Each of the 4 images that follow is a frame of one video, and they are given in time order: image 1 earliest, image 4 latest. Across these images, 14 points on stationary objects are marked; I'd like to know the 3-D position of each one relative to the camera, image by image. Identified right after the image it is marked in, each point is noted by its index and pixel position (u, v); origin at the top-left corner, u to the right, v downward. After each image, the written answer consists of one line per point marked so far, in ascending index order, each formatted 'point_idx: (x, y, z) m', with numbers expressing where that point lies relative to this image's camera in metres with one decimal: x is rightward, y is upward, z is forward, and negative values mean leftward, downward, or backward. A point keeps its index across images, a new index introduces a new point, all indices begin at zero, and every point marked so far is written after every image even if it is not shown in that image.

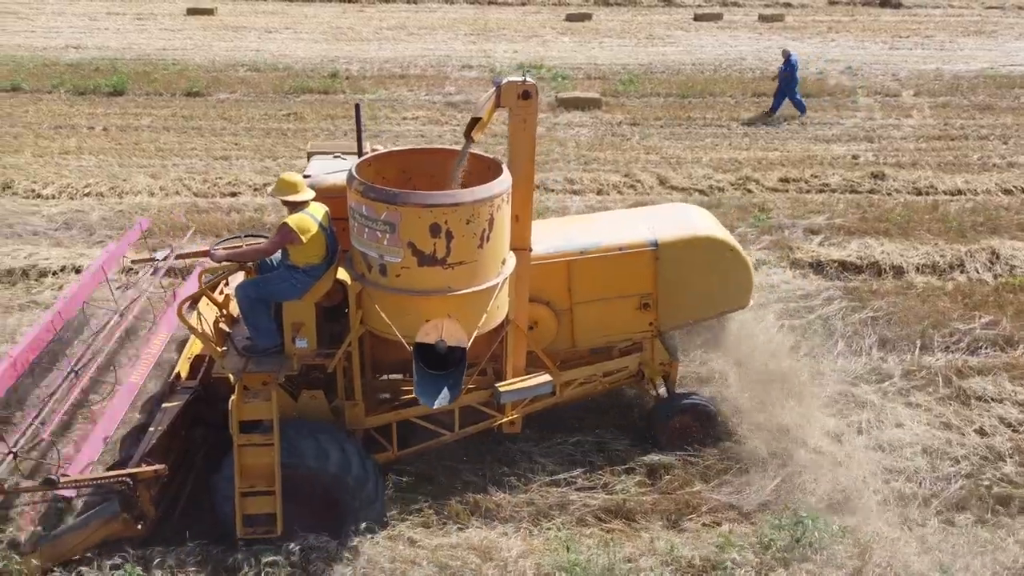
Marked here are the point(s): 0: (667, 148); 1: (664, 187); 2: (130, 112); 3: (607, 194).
0: (+2.5, +2.2, +14.0) m
1: (+2.0, +1.4, +11.9) m
2: (-6.7, +3.1, +15.4) m
3: (+1.2, +1.2, +11.6) m
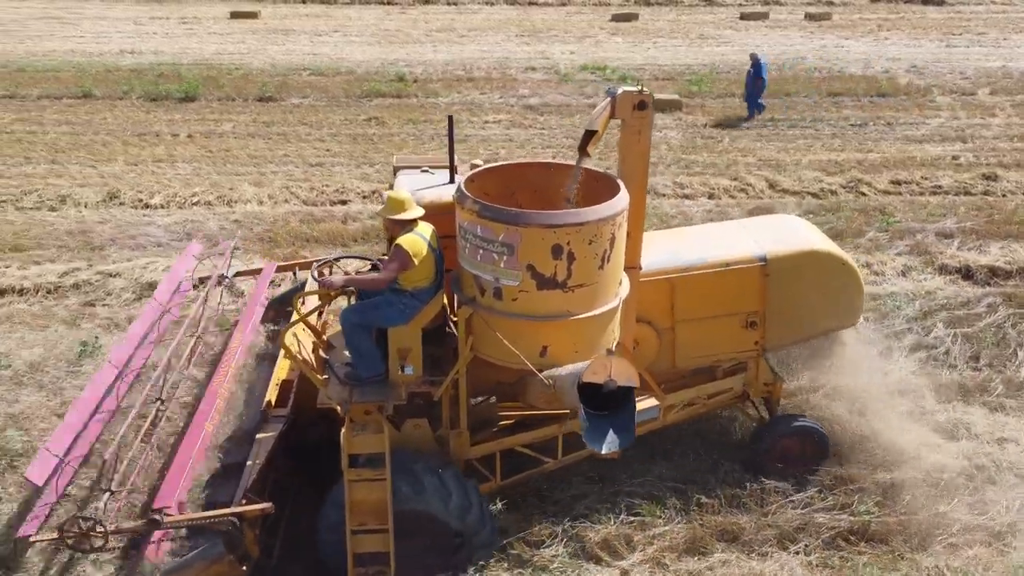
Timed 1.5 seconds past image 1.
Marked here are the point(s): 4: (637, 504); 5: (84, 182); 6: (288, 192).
0: (+3.9, +2.2, +13.8) m
1: (+3.5, +1.3, +11.7) m
2: (-5.2, +2.9, +15.2) m
3: (+2.7, +1.2, +11.5) m
4: (+0.8, -1.4, +5.6) m
5: (-5.7, +1.4, +11.8) m
6: (-2.9, +1.3, +11.4) m
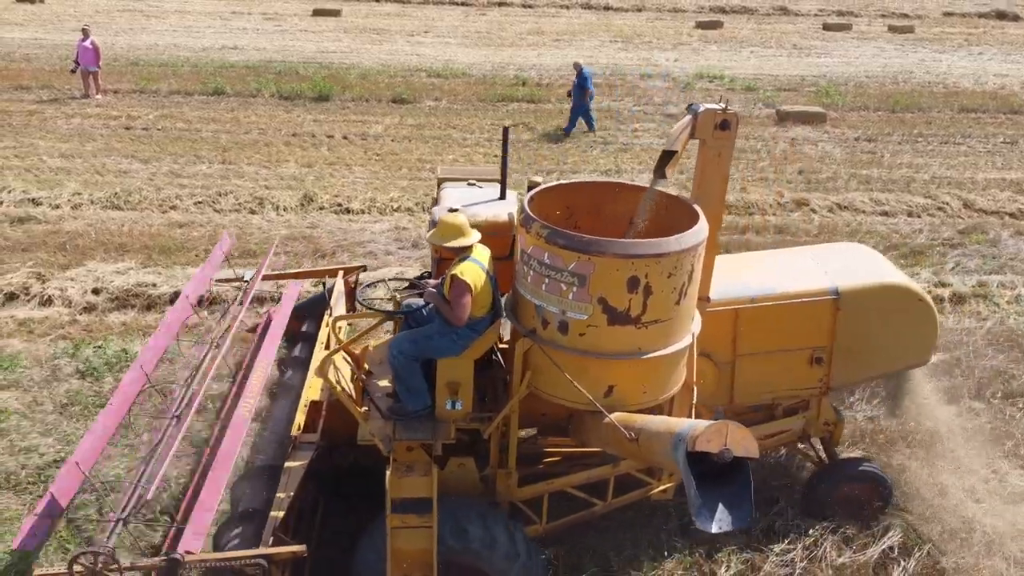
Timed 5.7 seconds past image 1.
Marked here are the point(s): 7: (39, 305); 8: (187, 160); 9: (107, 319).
0: (+6.5, +1.9, +13.6) m
1: (+6.1, +1.0, +11.5) m
2: (-2.7, +2.9, +14.9) m
3: (+5.3, +0.9, +11.3) m
4: (+3.4, -1.6, +5.4) m
5: (-3.2, +1.4, +11.5) m
6: (-0.4, +1.1, +11.2) m
7: (-4.2, -0.2, +7.8) m
8: (-4.6, +1.8, +12.3) m
9: (-3.5, -0.3, +7.6) m
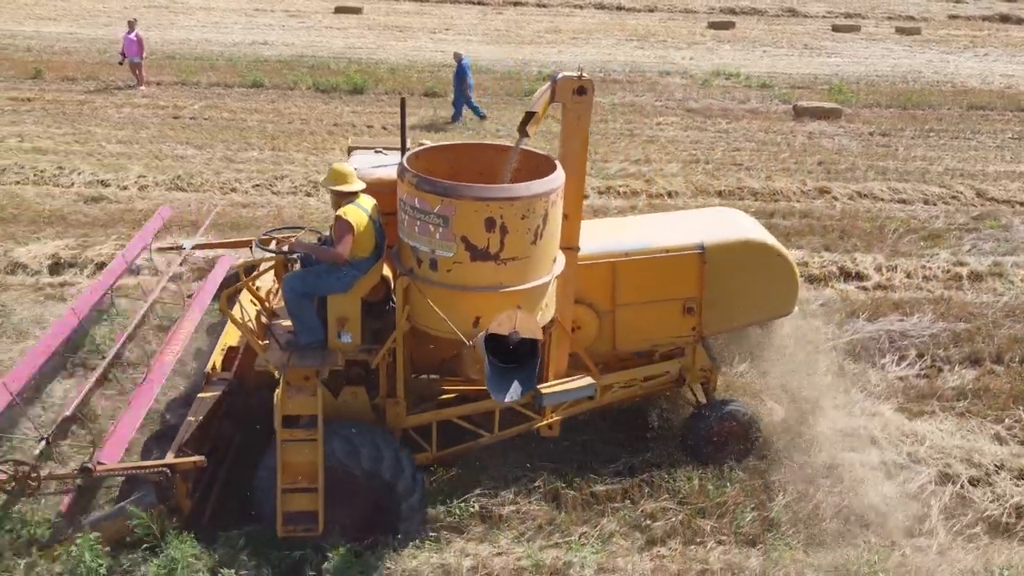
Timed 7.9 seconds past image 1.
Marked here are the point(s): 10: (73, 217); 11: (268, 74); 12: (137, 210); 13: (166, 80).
0: (+7.0, +2.1, +14.3) m
1: (+6.6, +1.2, +12.2) m
2: (-2.2, +3.1, +15.5) m
3: (+5.8, +1.1, +11.9) m
4: (+3.9, -1.4, +6.1) m
5: (-2.7, +1.6, +12.1) m
6: (+0.2, +1.4, +11.8) m
7: (-3.7, +0.1, +8.5) m
8: (-4.1, +2.1, +12.9) m
9: (-3.0, 0.0, +8.3) m
10: (-4.9, +0.8, +9.7) m
11: (-5.1, +4.3, +17.7) m
12: (-4.3, +0.9, +10.1) m
13: (-6.6, +4.0, +16.8) m
